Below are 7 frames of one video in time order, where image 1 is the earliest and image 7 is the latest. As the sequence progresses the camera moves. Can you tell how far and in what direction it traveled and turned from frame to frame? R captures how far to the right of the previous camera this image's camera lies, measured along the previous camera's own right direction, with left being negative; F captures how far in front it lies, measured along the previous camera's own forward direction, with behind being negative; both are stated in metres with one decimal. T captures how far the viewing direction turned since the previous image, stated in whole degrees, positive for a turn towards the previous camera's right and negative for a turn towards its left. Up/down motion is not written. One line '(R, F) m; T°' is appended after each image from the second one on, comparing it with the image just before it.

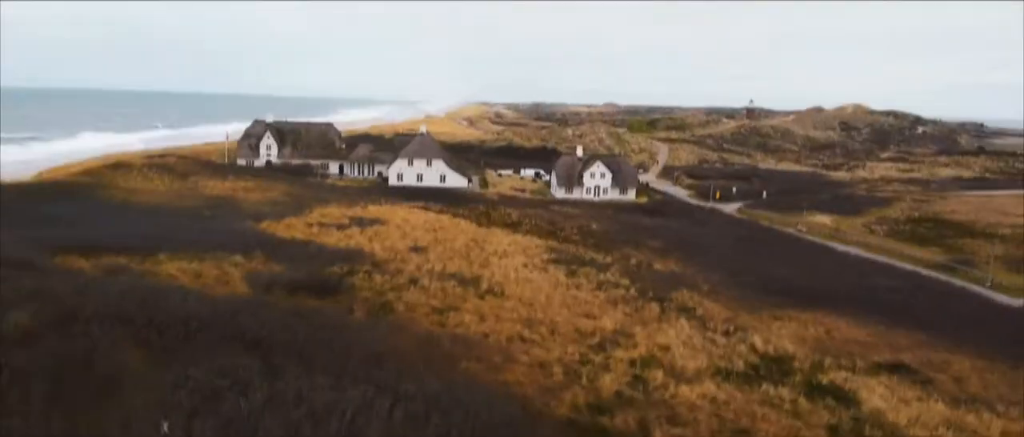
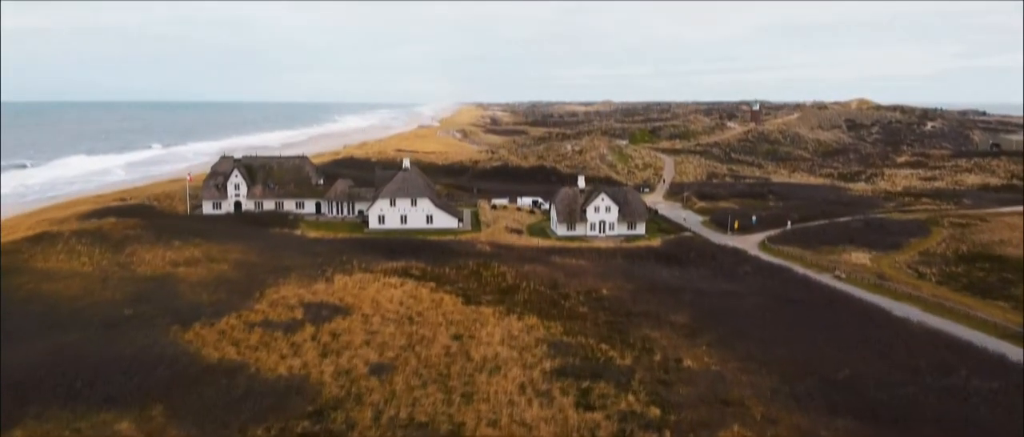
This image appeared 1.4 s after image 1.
(+0.3, +5.2) m; 0°
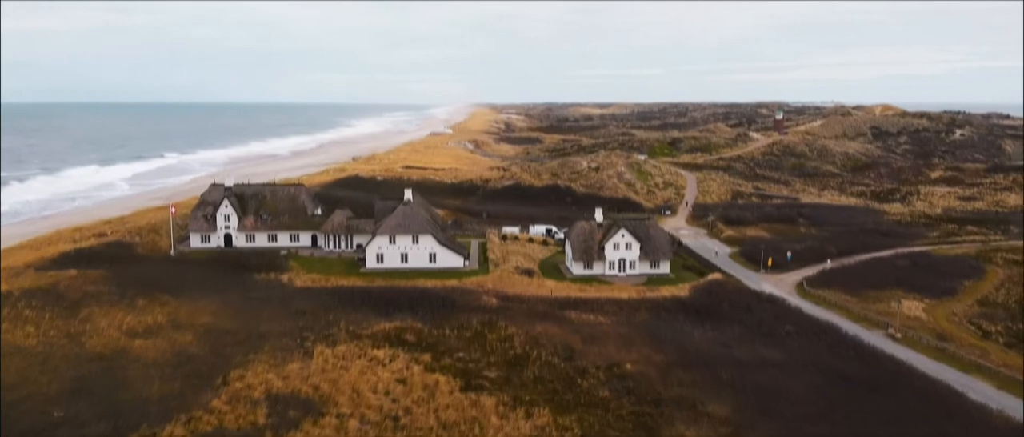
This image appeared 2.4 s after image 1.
(+0.2, +3.9) m; -1°
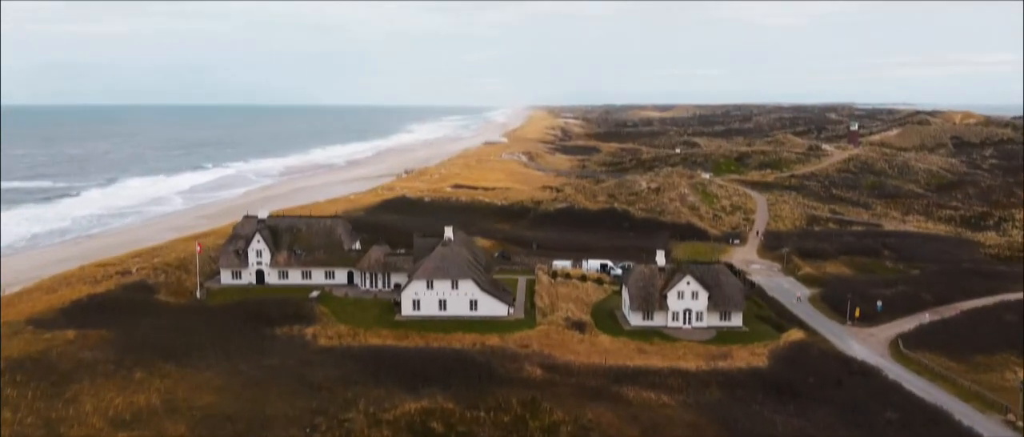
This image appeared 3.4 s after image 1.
(+0.3, +4.0) m; -4°
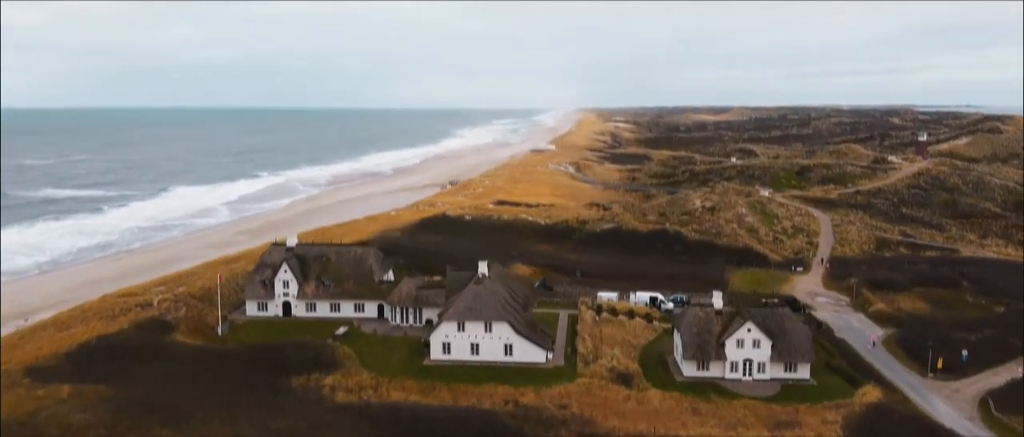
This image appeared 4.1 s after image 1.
(+0.4, +3.1) m; -4°
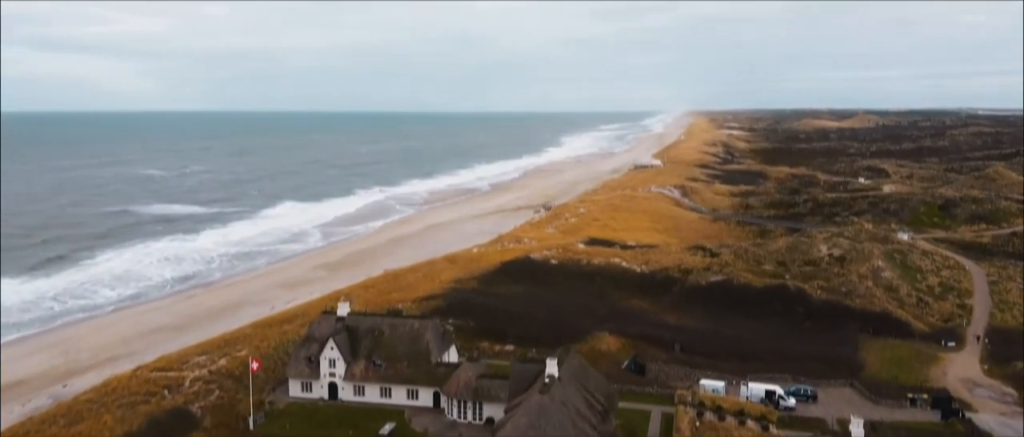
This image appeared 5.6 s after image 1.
(+1.0, +6.5) m; -8°
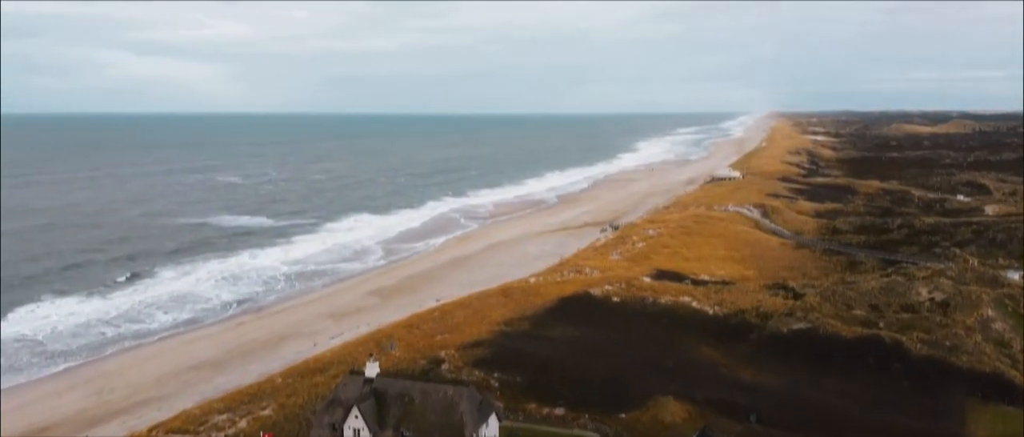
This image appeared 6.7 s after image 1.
(+1.0, +4.3) m; -5°
